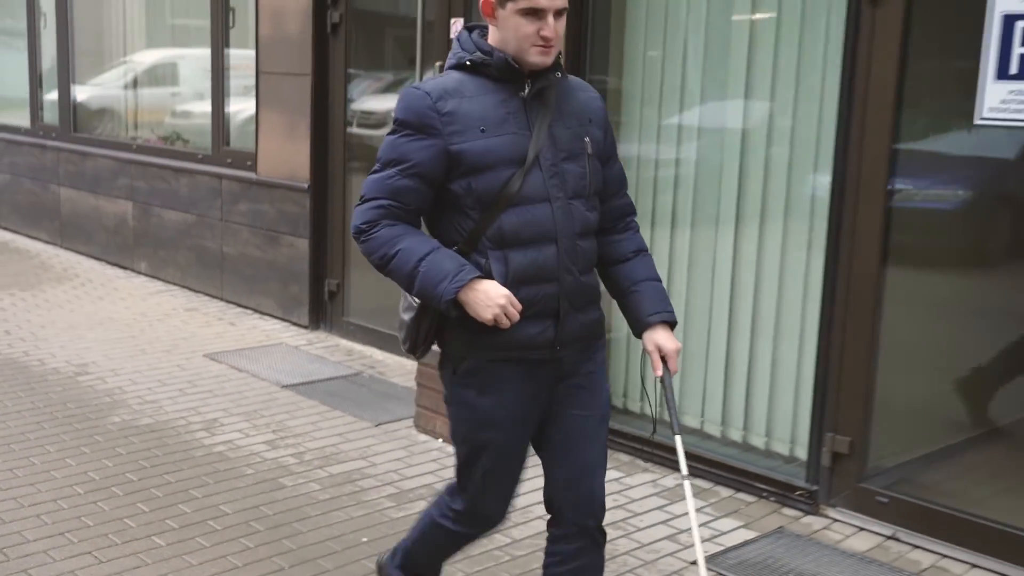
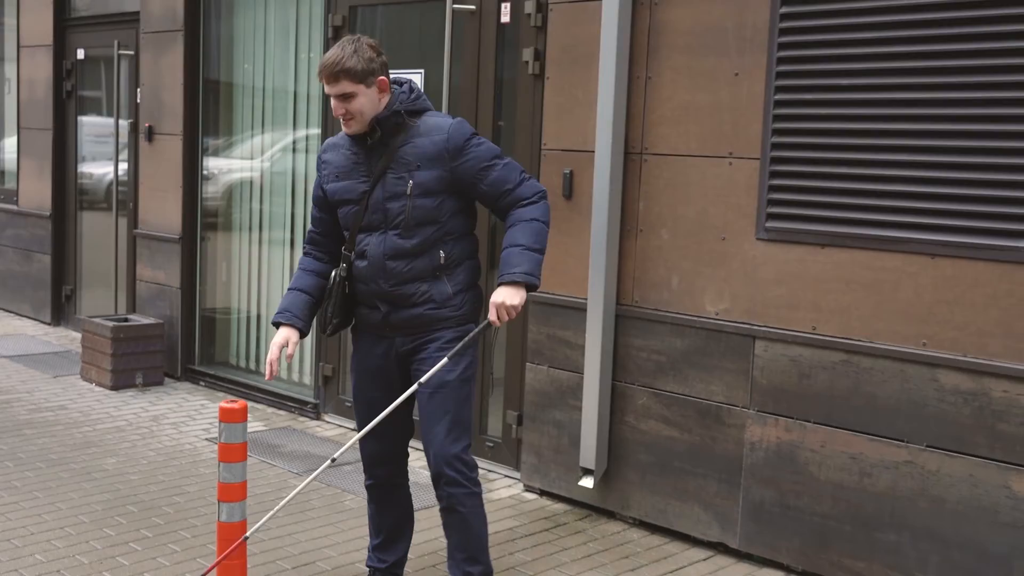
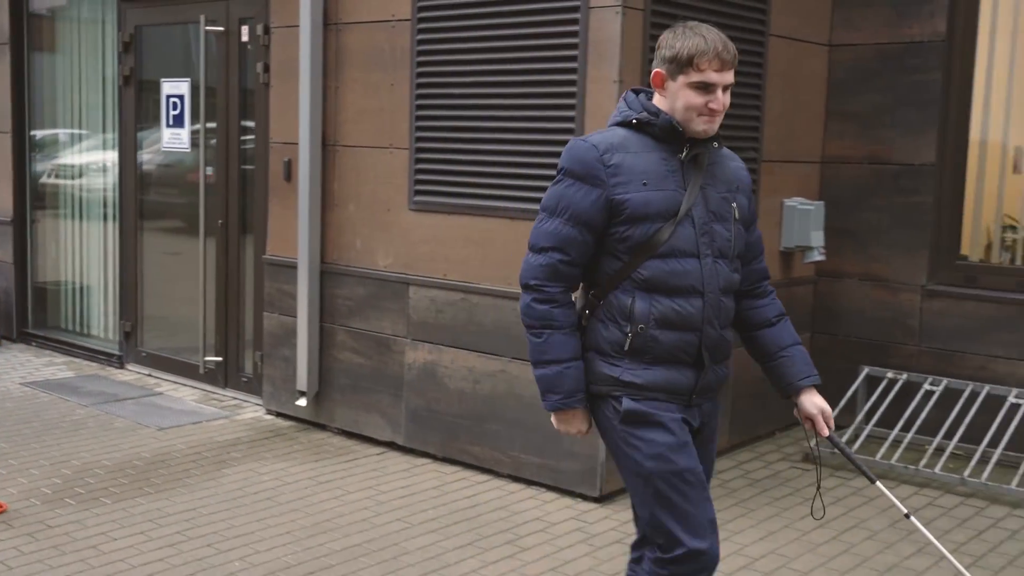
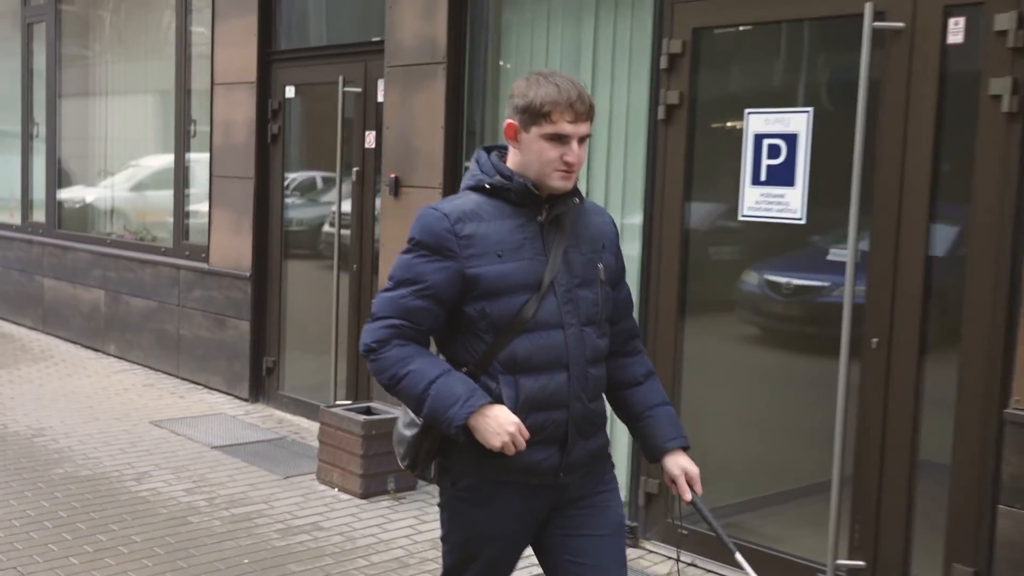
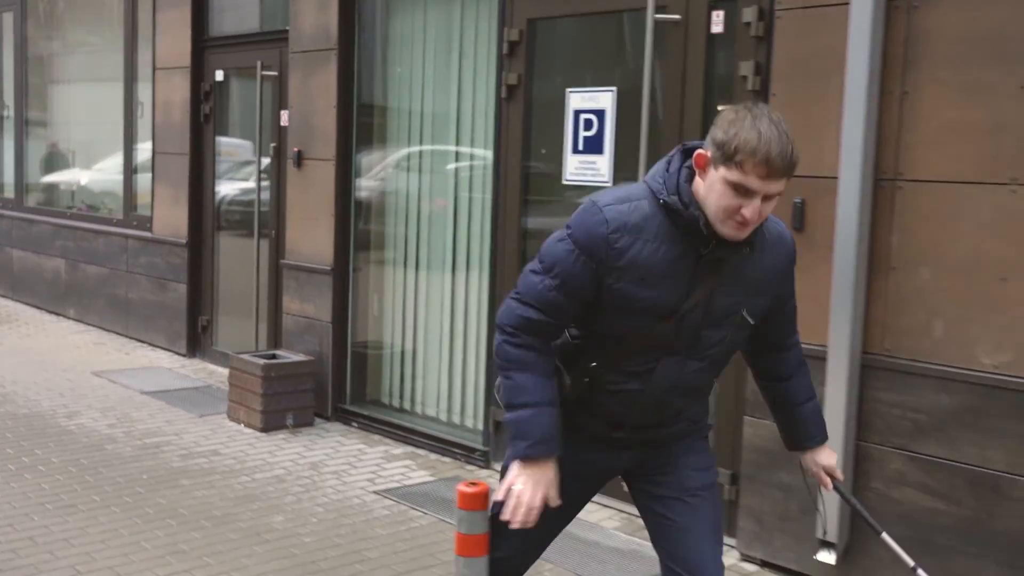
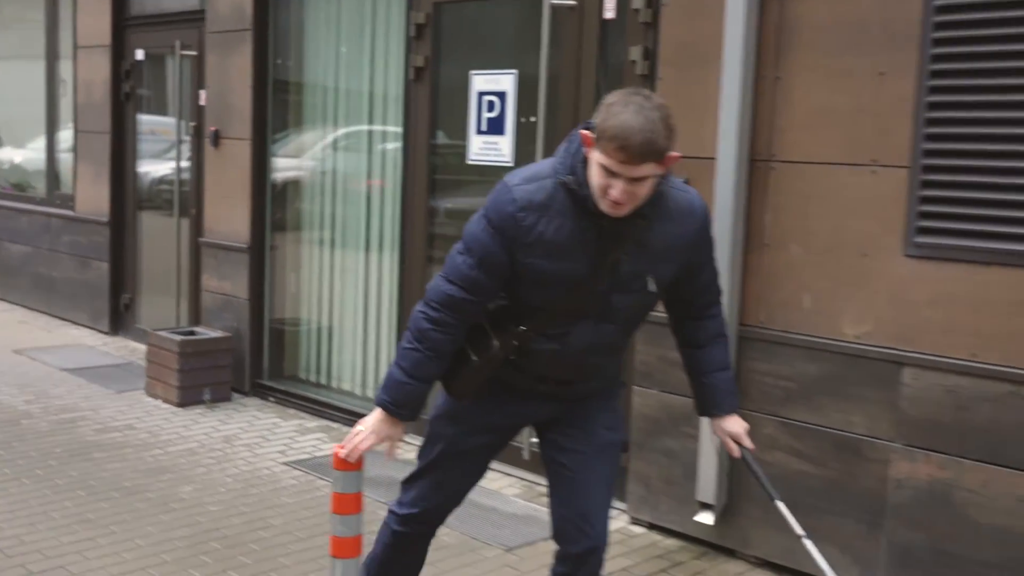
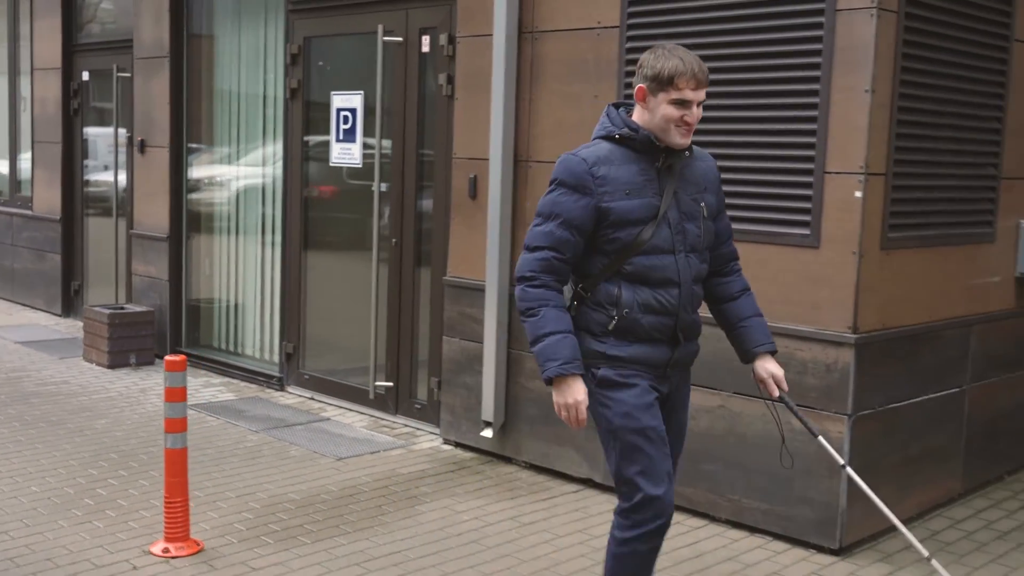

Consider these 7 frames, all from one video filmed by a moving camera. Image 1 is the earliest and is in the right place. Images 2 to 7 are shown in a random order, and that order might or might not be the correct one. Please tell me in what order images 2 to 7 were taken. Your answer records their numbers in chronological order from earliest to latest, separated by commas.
4, 5, 6, 2, 7, 3
